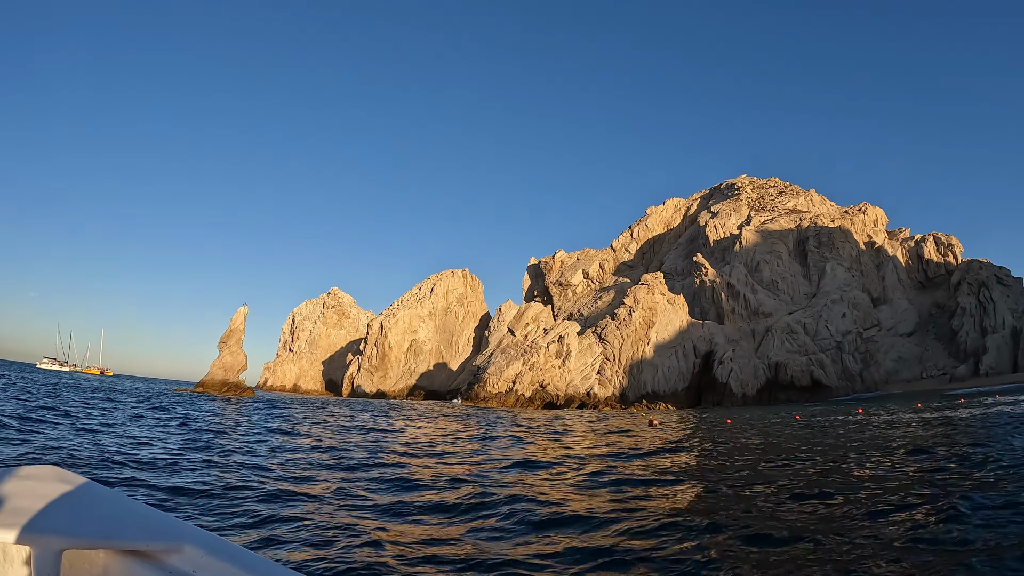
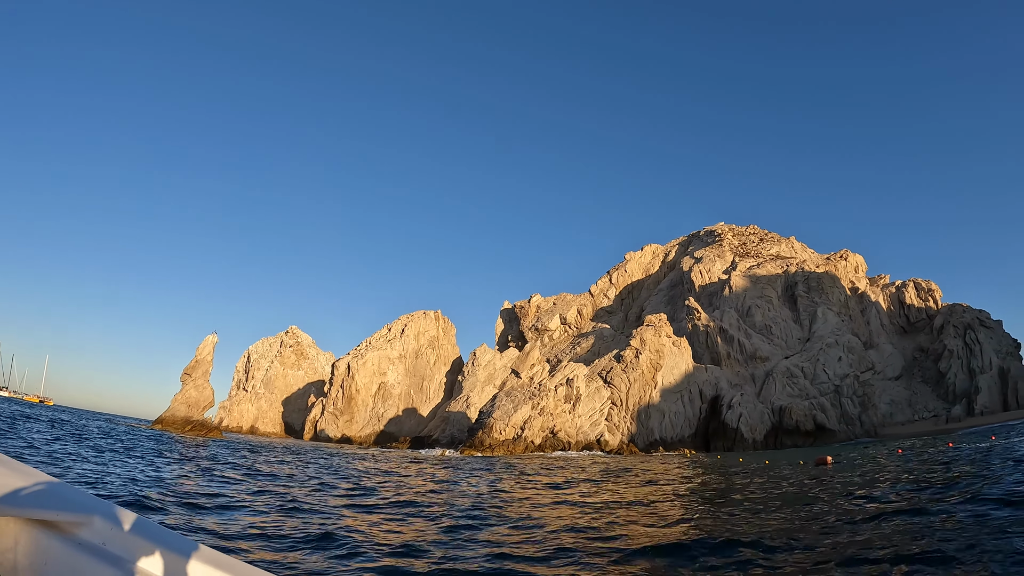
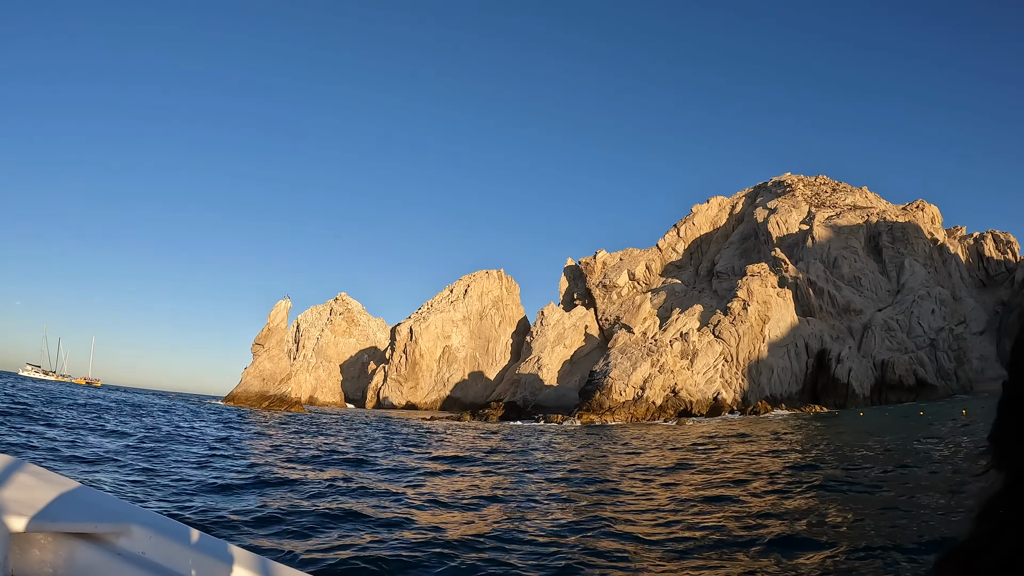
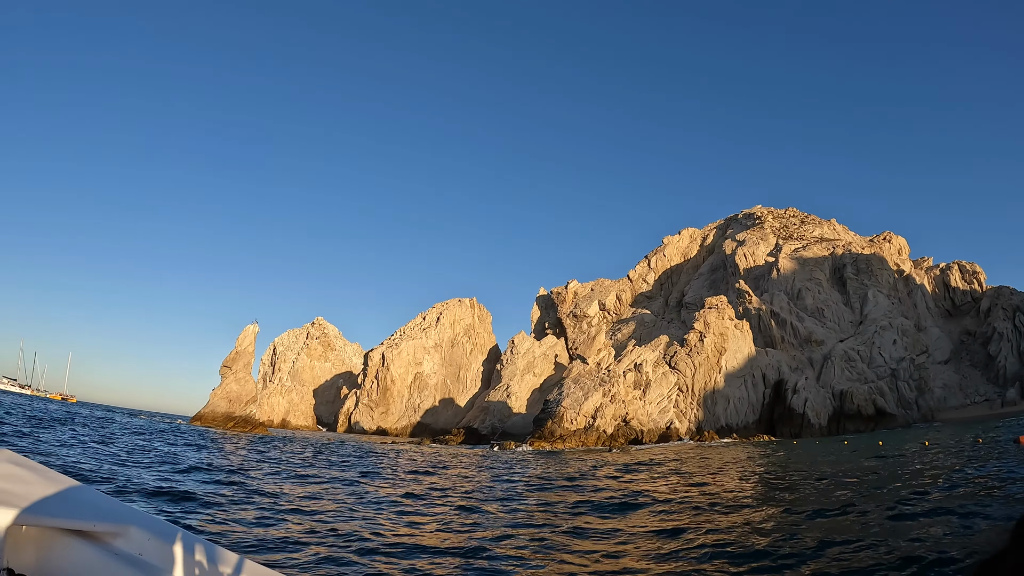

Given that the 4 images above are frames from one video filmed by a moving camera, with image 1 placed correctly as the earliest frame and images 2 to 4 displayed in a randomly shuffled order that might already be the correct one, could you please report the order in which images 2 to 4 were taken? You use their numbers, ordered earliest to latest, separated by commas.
2, 4, 3
